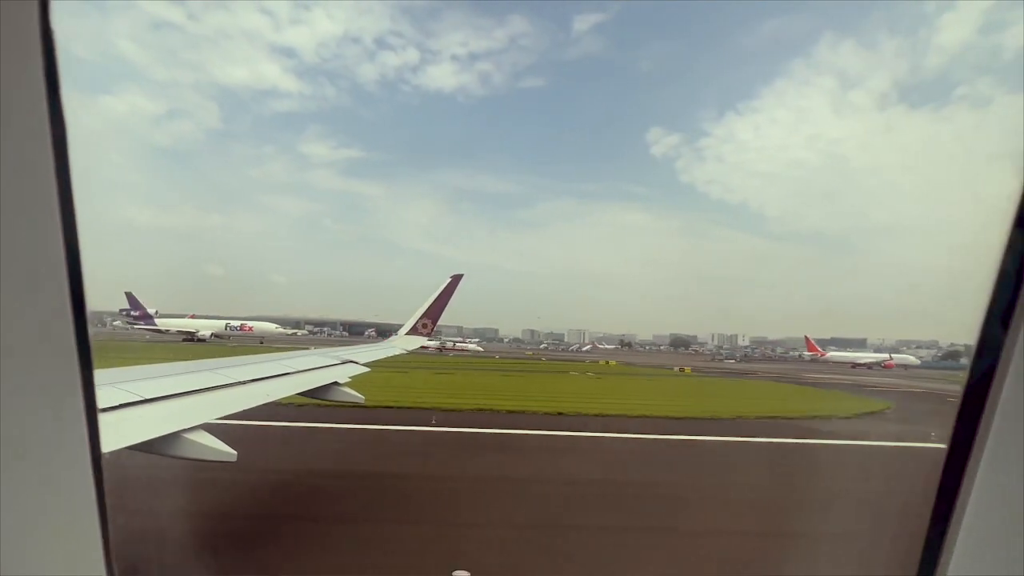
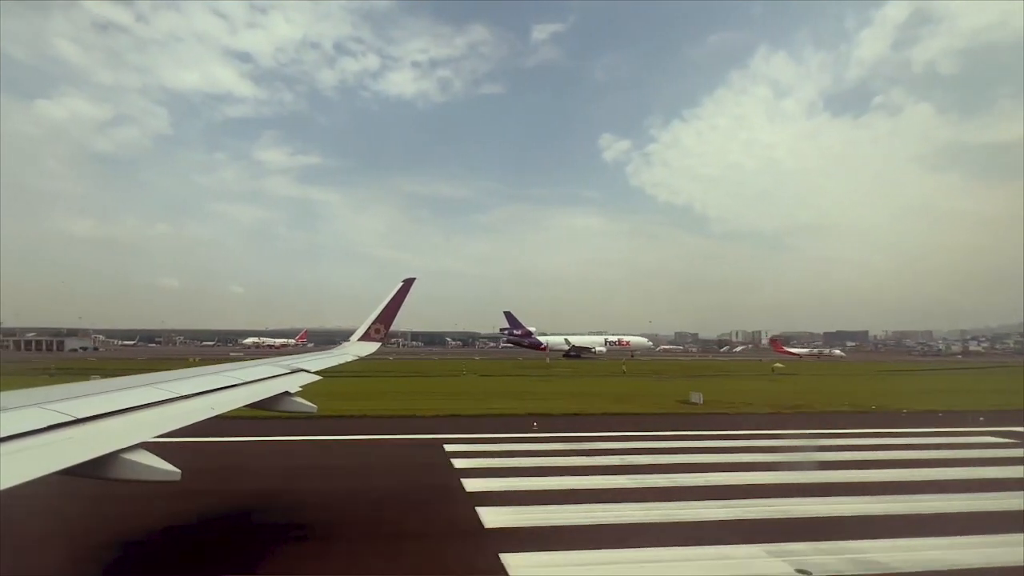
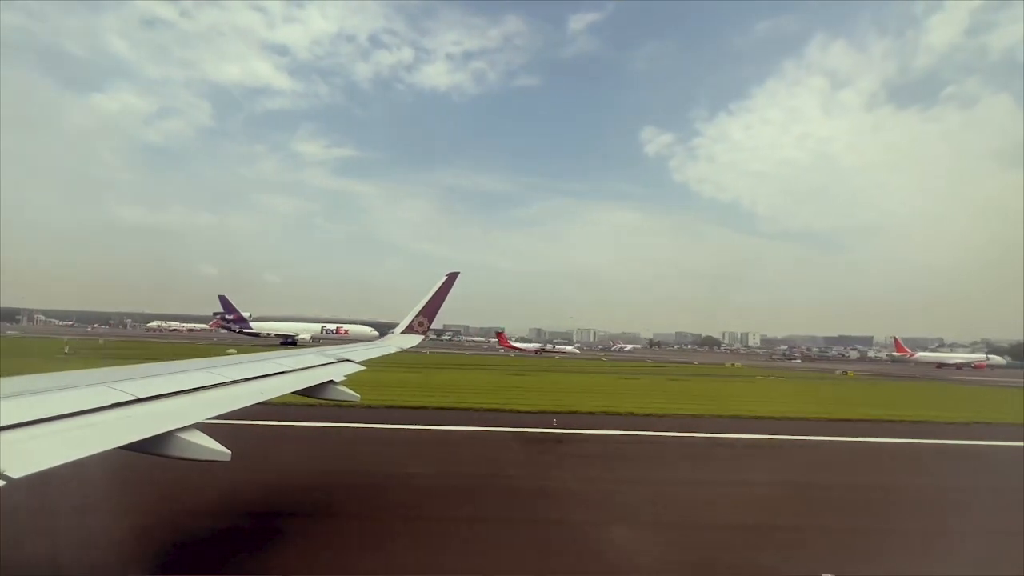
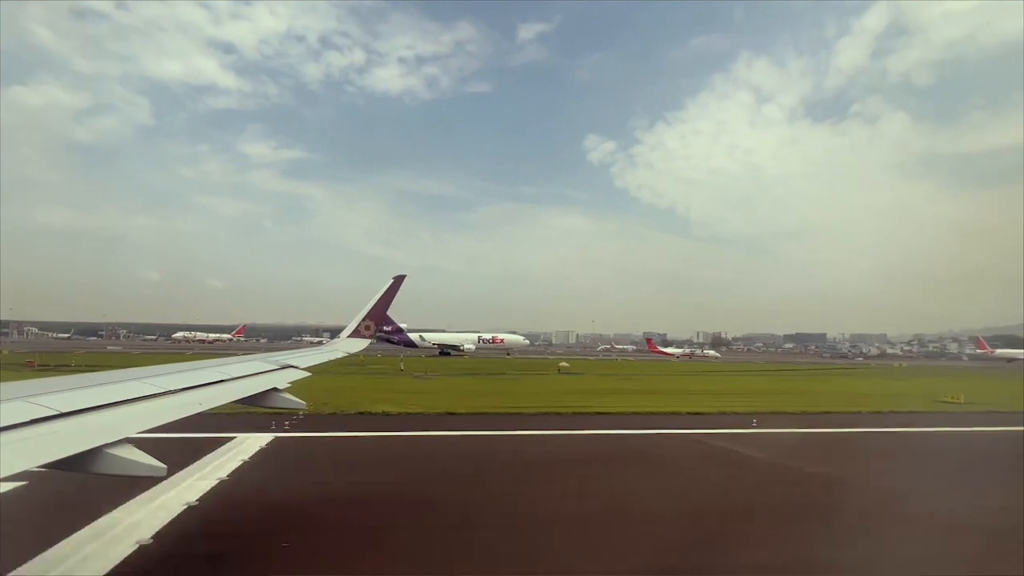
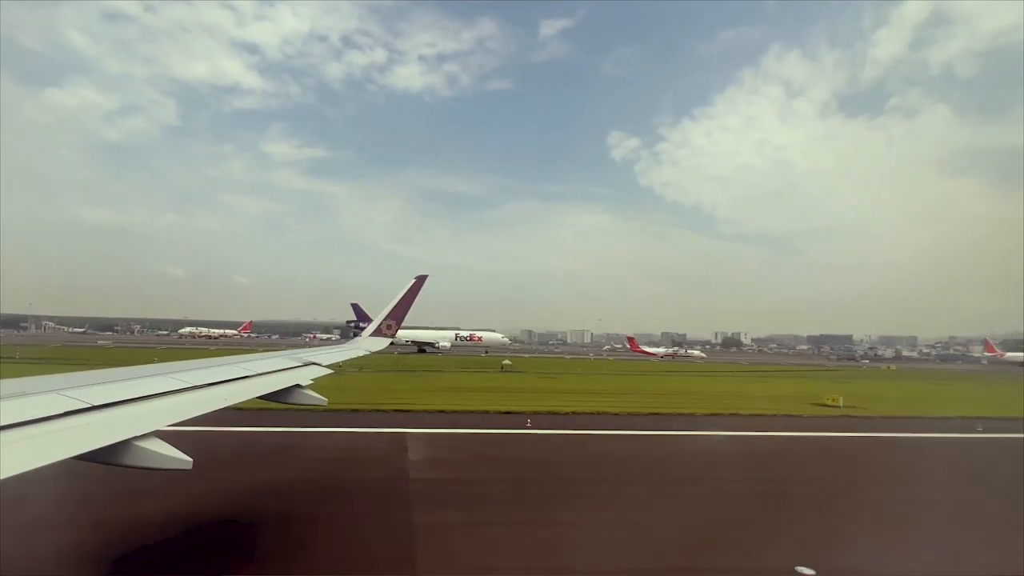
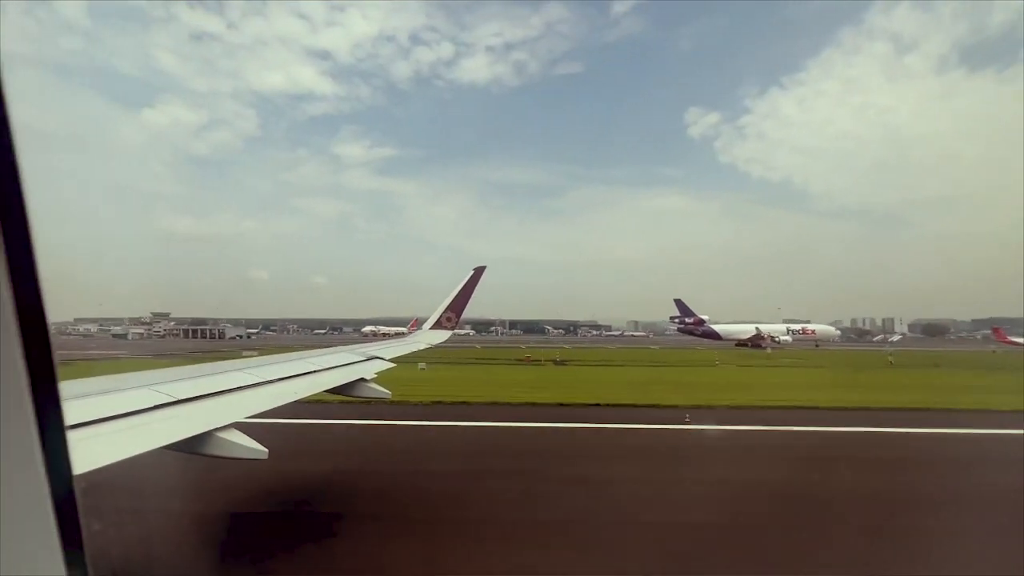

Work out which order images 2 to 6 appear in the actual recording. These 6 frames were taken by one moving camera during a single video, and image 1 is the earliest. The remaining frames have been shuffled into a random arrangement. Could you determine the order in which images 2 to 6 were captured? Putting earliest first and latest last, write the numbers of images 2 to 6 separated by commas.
3, 5, 4, 2, 6
